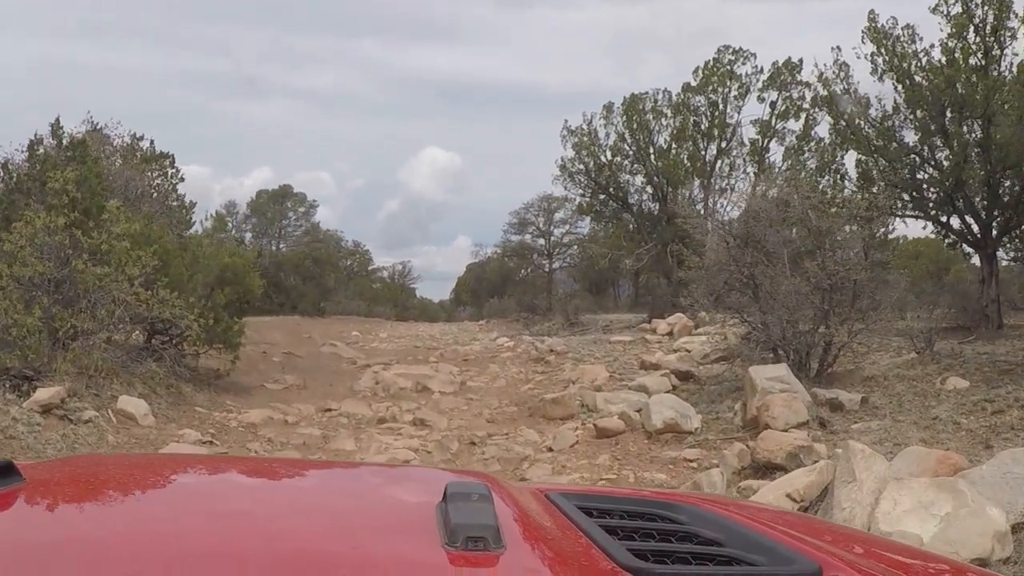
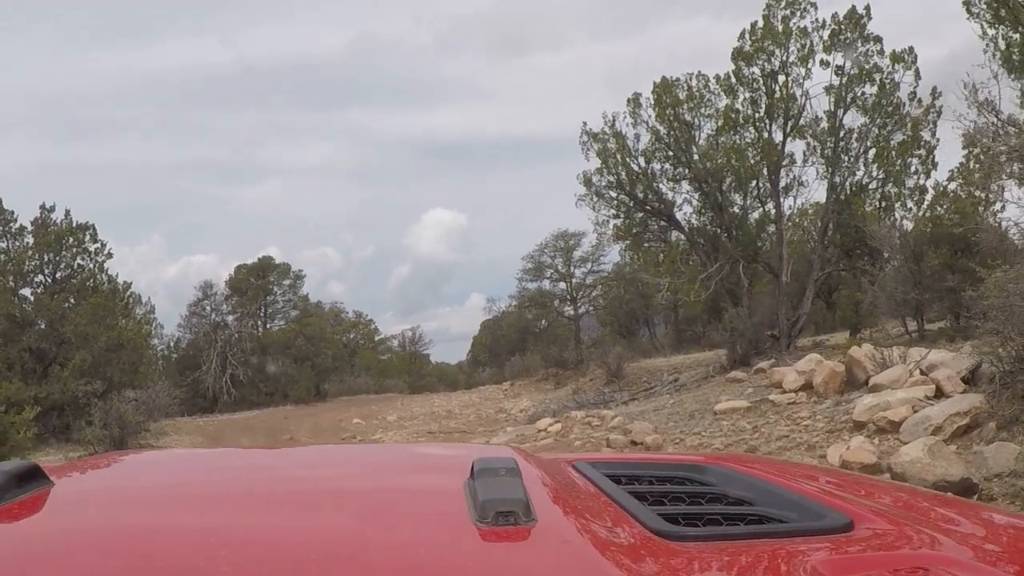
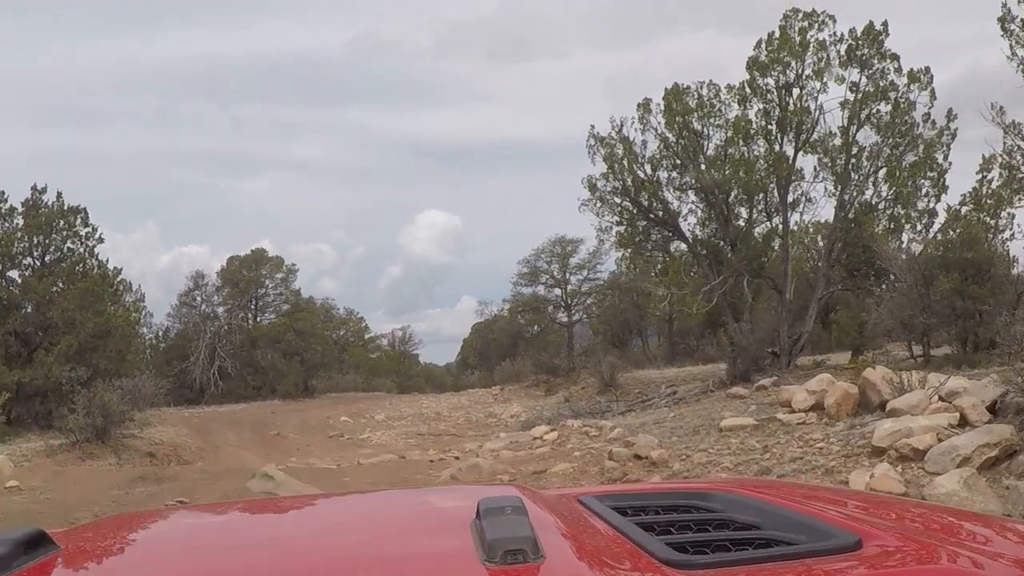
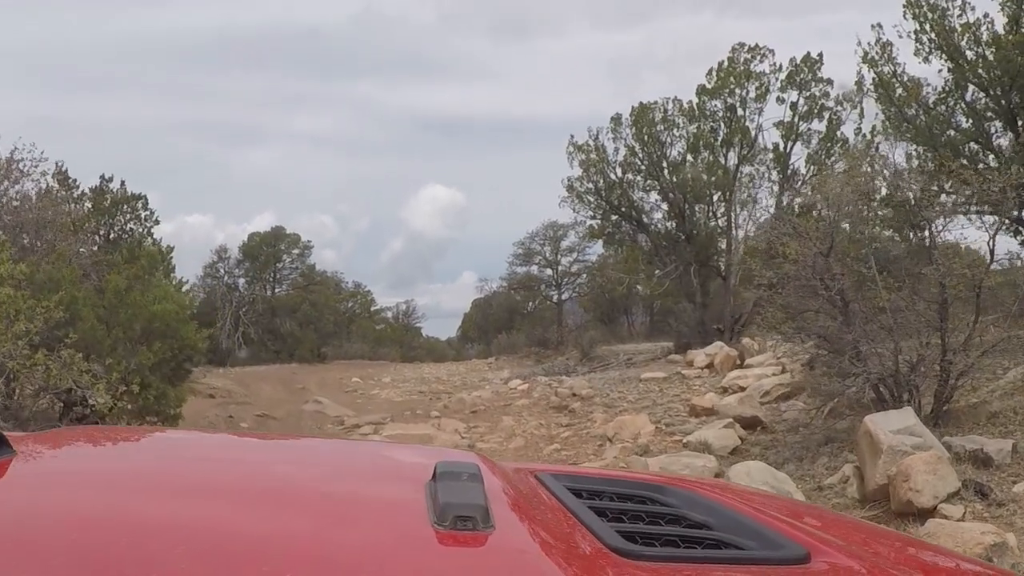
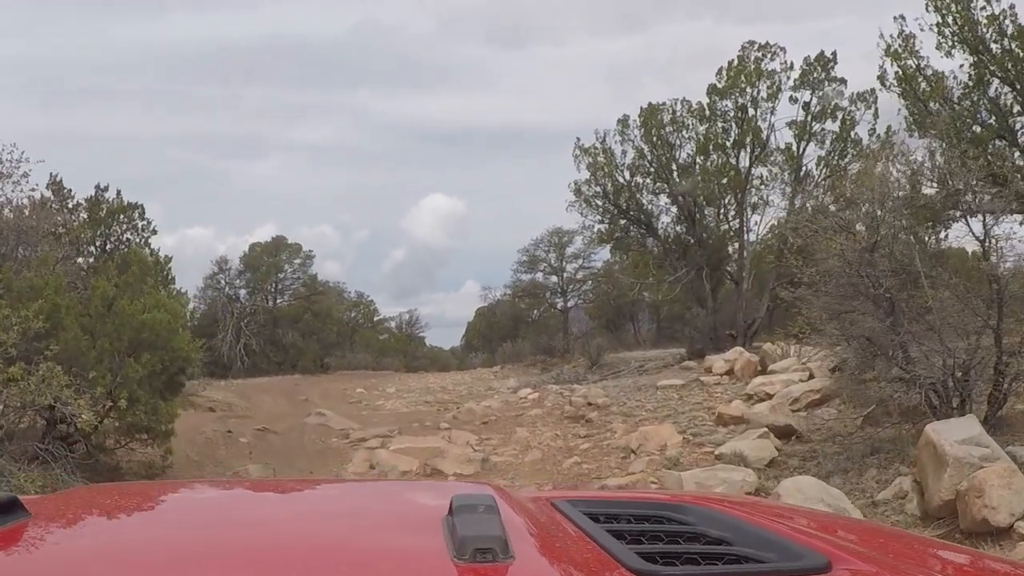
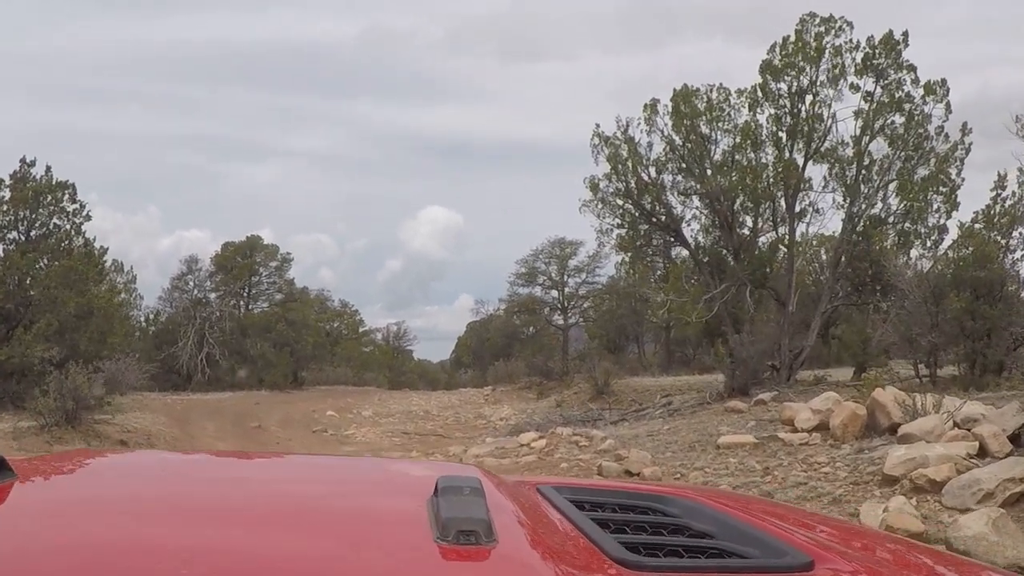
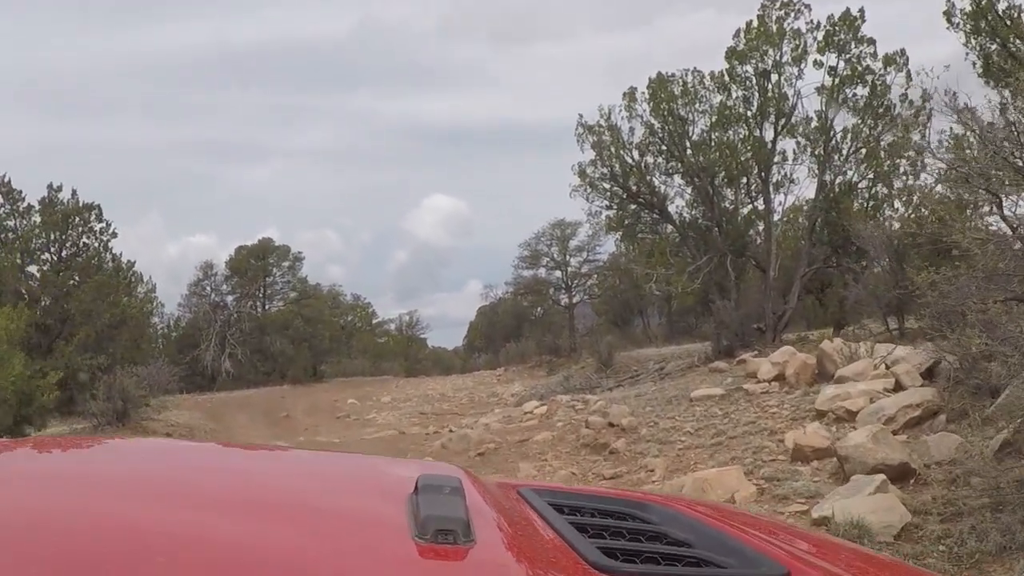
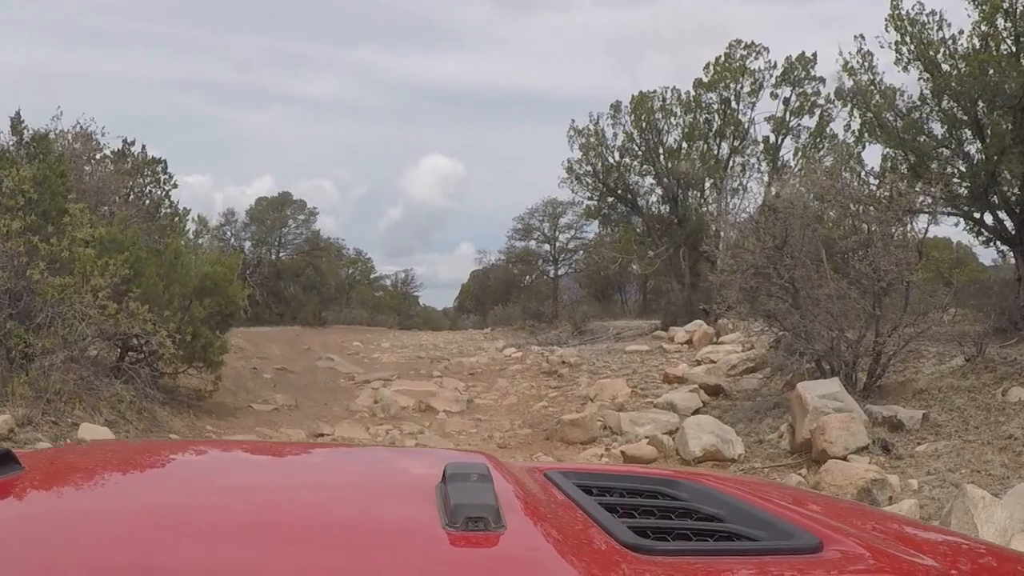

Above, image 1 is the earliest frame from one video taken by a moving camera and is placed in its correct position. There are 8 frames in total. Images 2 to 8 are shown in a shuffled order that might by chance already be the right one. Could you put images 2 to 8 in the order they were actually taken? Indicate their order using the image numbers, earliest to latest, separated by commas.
8, 4, 5, 7, 2, 3, 6
